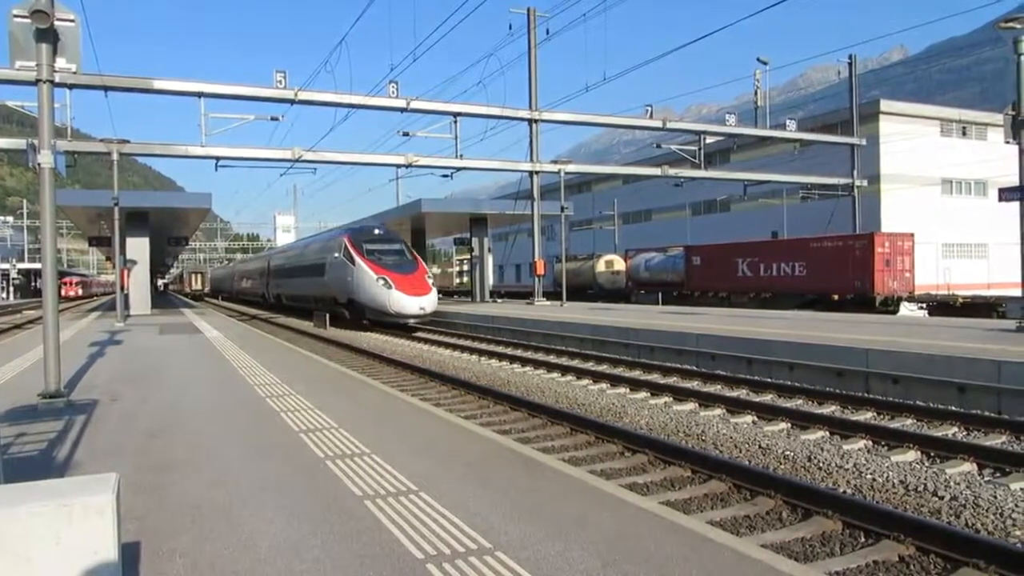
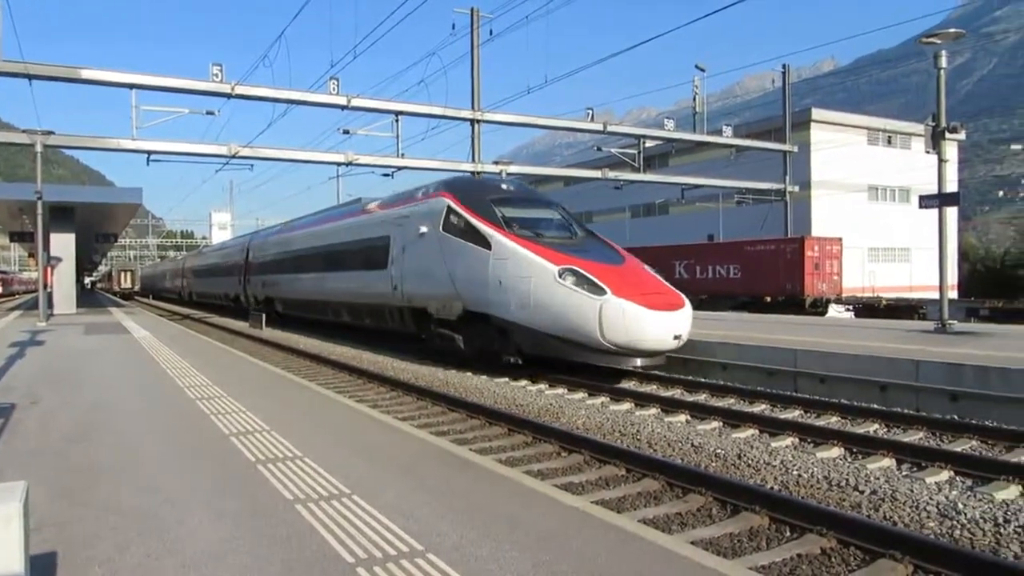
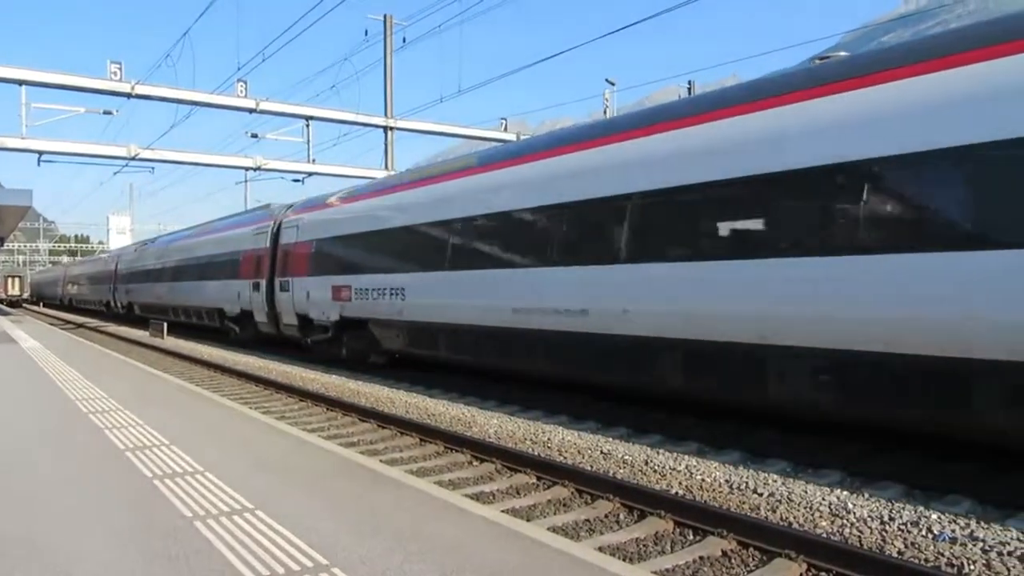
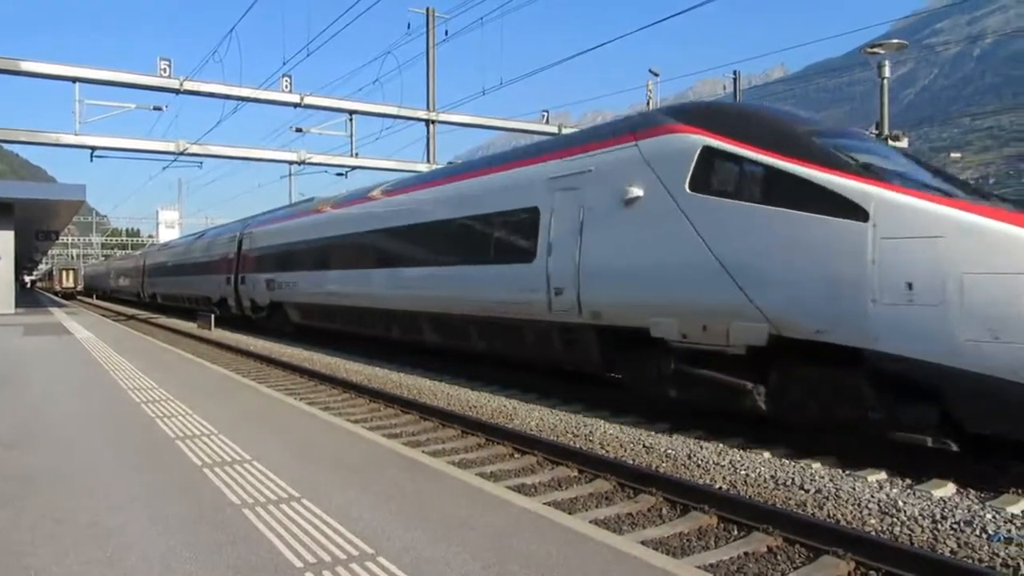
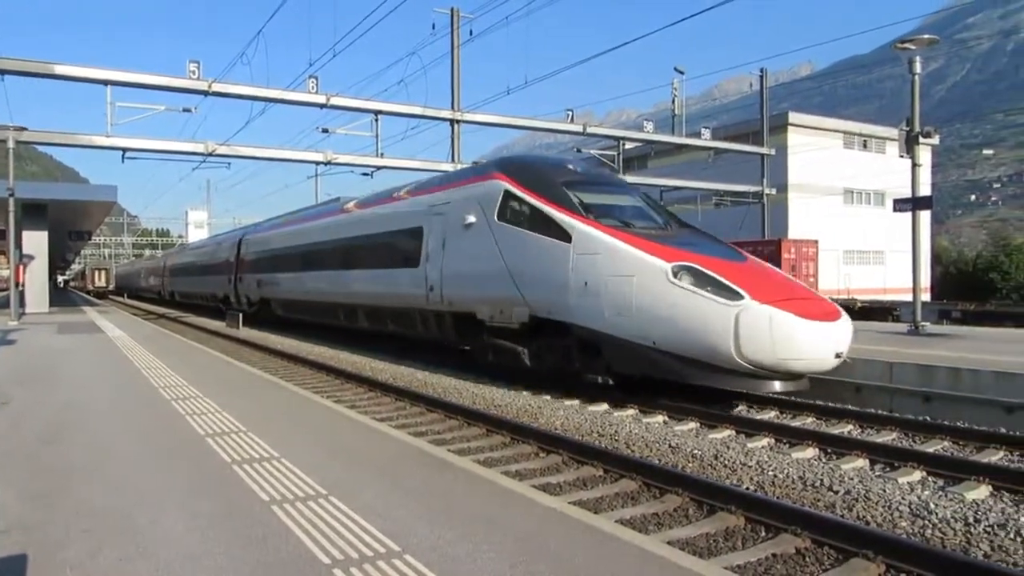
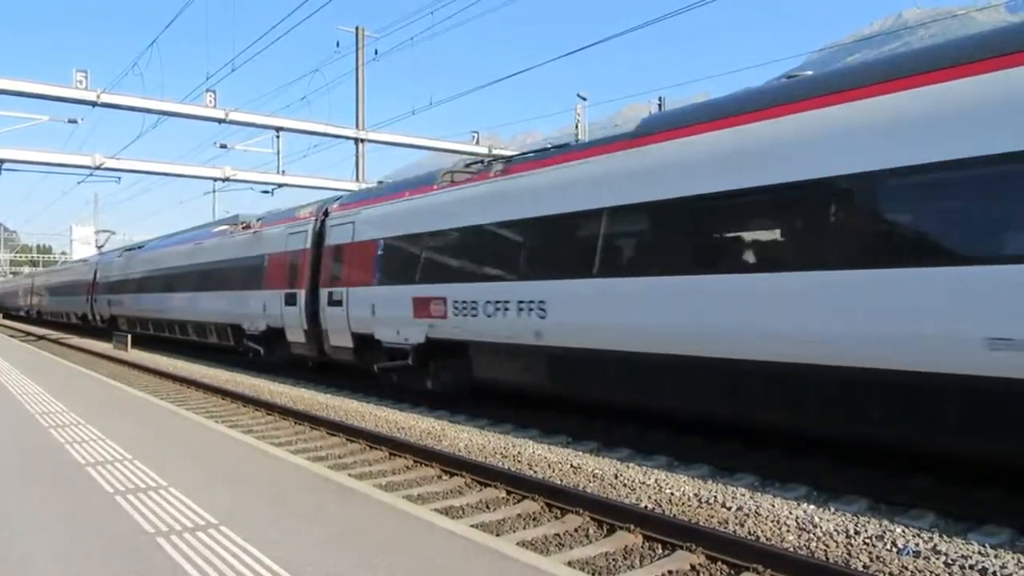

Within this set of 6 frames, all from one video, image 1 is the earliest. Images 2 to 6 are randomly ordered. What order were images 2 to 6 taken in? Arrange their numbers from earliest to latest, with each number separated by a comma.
2, 5, 4, 3, 6
